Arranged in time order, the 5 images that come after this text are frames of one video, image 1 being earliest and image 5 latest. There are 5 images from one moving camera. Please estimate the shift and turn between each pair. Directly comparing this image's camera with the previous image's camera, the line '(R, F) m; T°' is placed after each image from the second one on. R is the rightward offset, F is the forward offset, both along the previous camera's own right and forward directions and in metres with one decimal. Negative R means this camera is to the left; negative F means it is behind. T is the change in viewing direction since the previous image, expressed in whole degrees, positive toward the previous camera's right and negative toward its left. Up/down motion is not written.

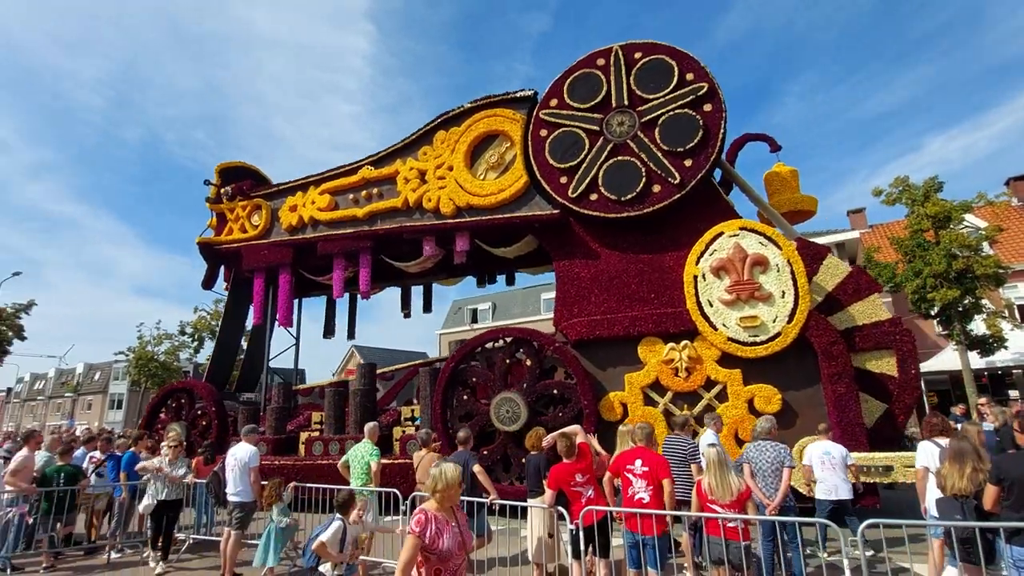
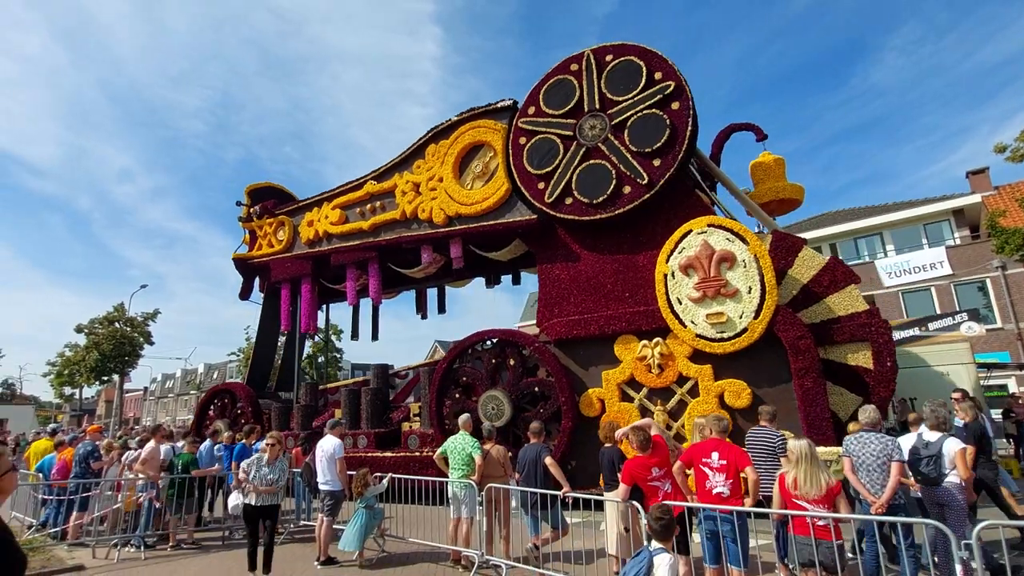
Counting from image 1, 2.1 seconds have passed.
(+0.2, +0.1) m; -9°
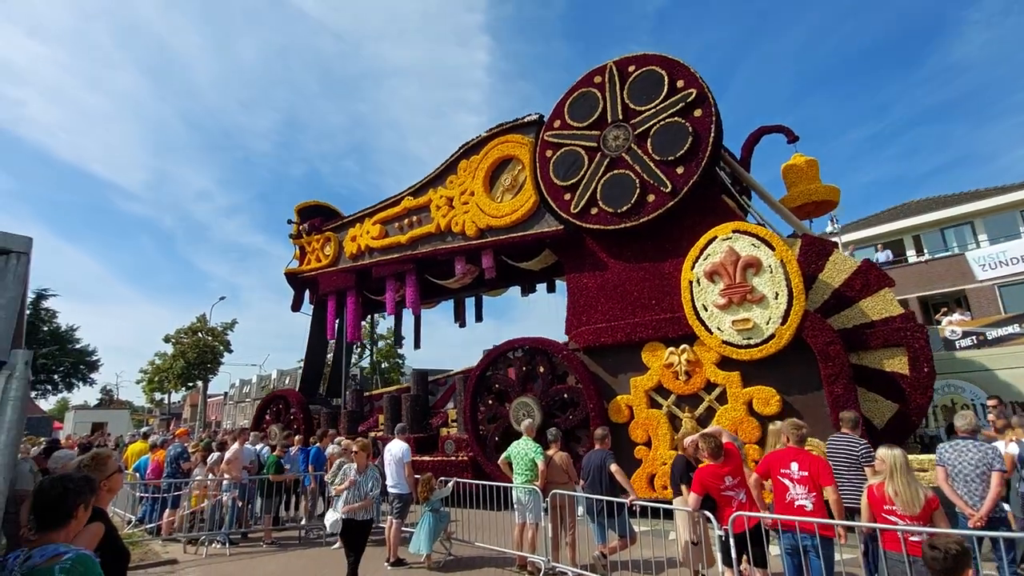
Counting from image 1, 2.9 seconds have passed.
(-0.1, 0.0) m; -6°
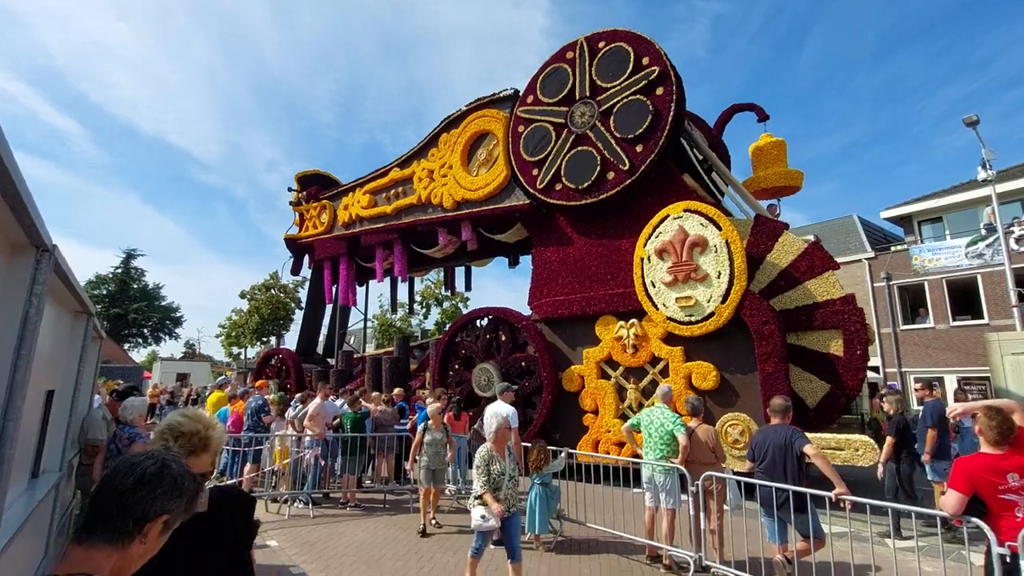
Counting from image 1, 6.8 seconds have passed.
(-1.0, +1.4) m; -6°
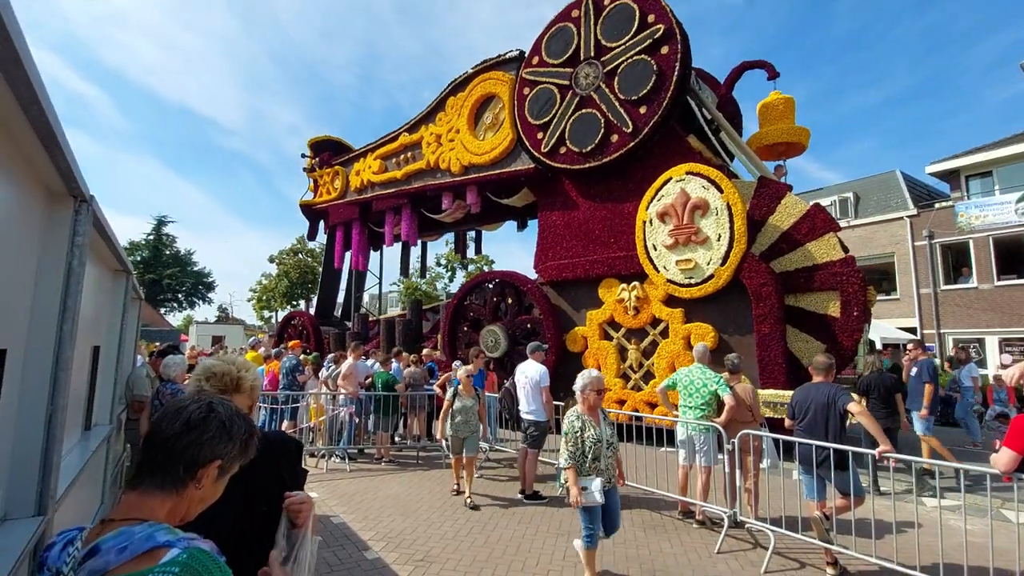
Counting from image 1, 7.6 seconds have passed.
(-0.1, +0.1) m; -3°
